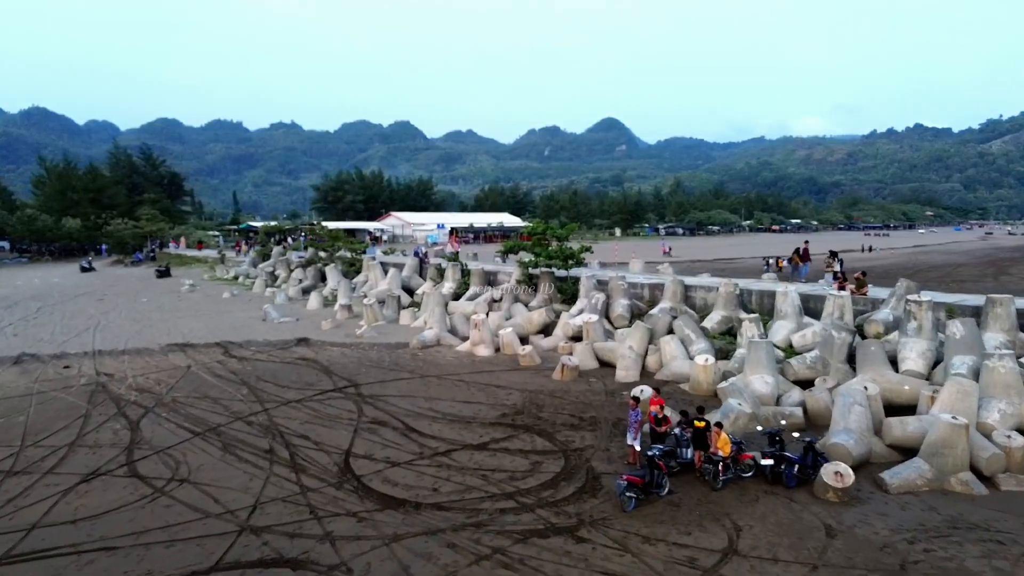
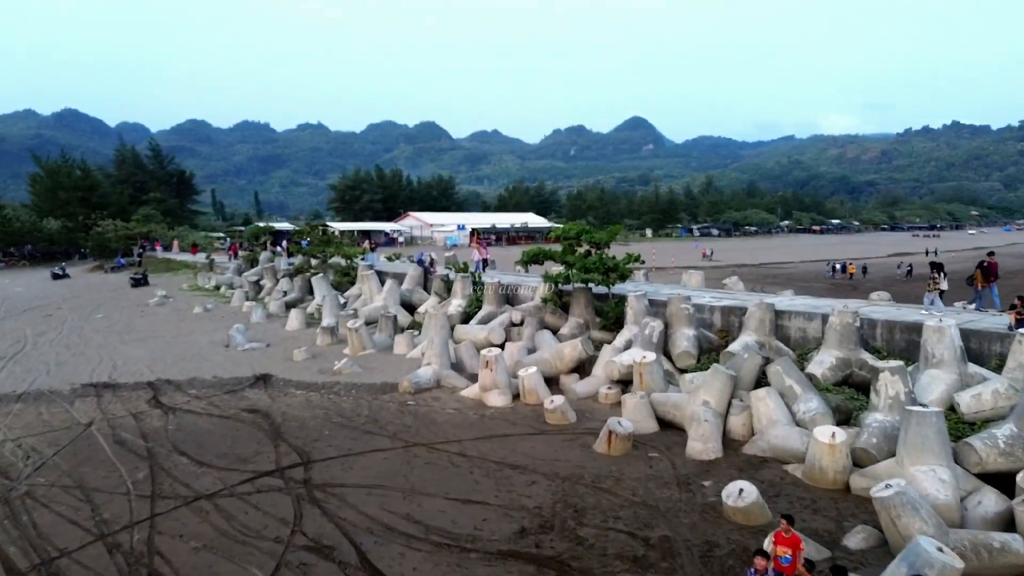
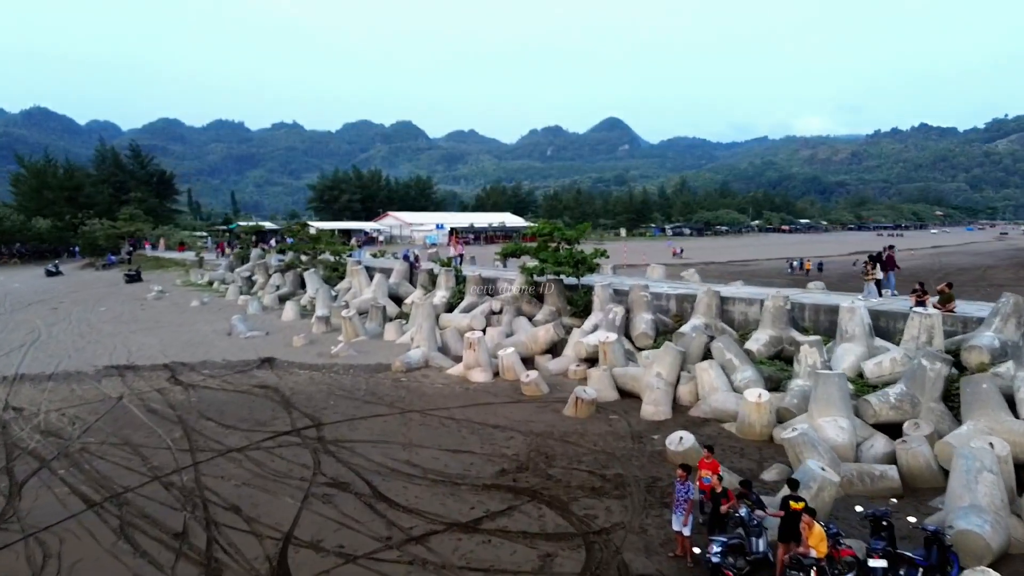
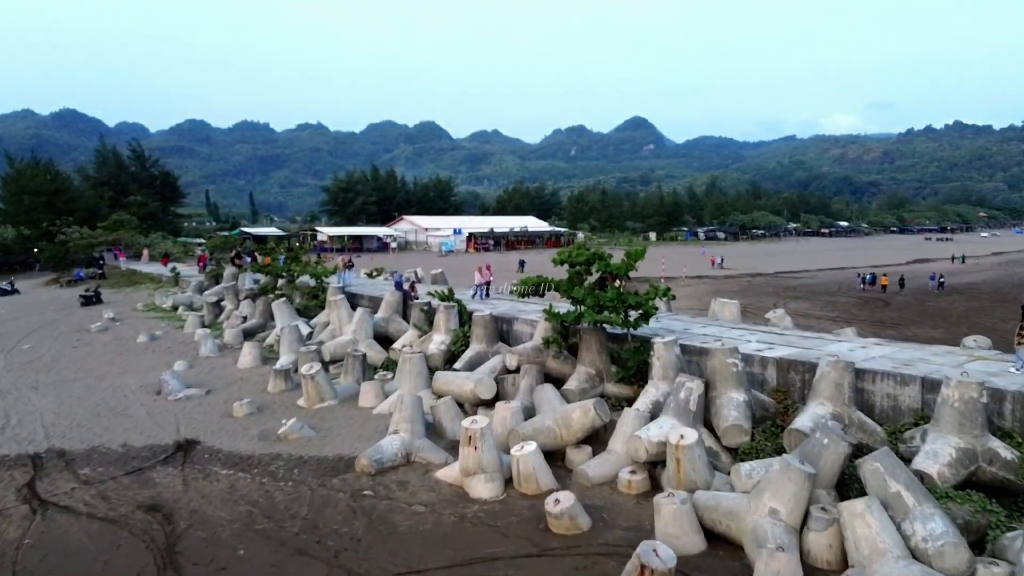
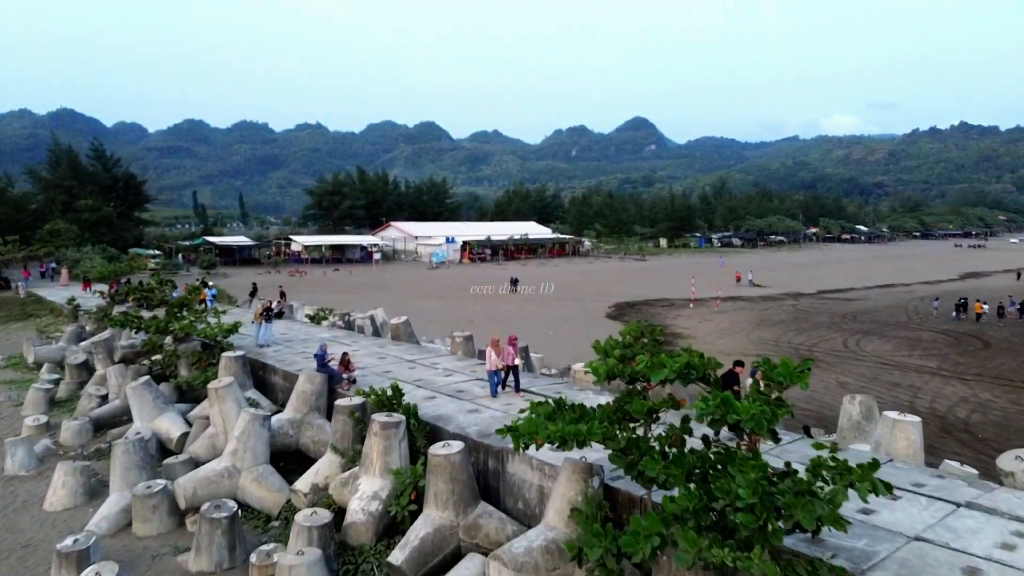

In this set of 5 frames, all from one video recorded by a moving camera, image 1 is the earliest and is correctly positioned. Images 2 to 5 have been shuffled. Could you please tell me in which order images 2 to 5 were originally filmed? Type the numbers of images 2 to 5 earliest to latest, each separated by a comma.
3, 2, 4, 5
